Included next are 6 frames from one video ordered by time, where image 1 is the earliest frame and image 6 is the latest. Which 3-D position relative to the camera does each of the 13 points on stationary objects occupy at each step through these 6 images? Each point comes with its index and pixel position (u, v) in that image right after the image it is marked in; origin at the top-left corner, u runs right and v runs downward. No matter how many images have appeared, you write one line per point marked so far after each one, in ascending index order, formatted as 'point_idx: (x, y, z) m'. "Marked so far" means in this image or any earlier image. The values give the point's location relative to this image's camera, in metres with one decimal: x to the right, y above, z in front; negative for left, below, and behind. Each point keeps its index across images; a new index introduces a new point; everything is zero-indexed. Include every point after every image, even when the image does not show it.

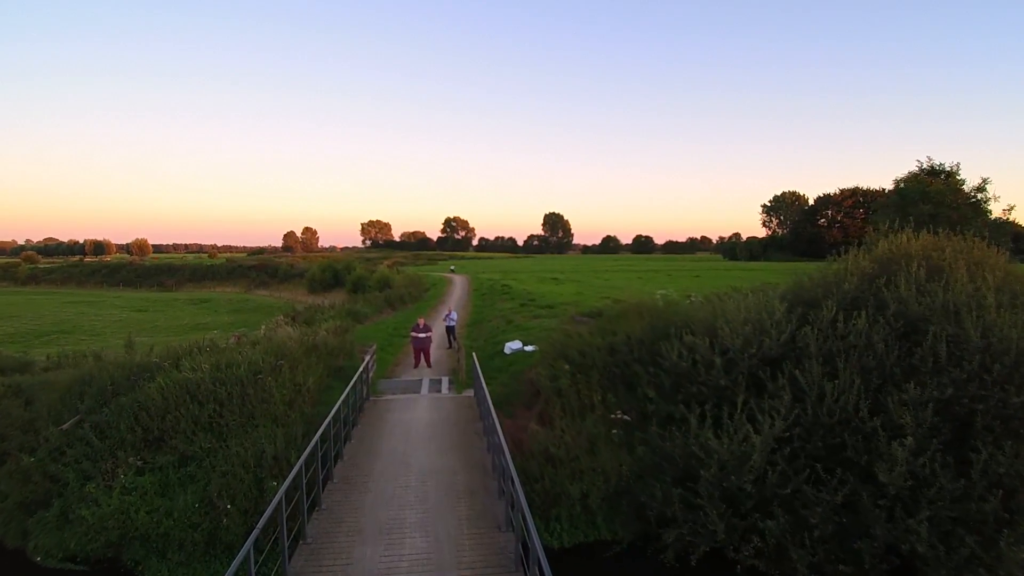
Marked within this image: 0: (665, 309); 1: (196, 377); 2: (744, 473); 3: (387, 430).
0: (+4.7, -0.7, +18.5) m
1: (-7.7, -2.2, +15.0) m
2: (+4.8, -3.8, +12.7) m
3: (-2.7, -3.1, +13.4) m
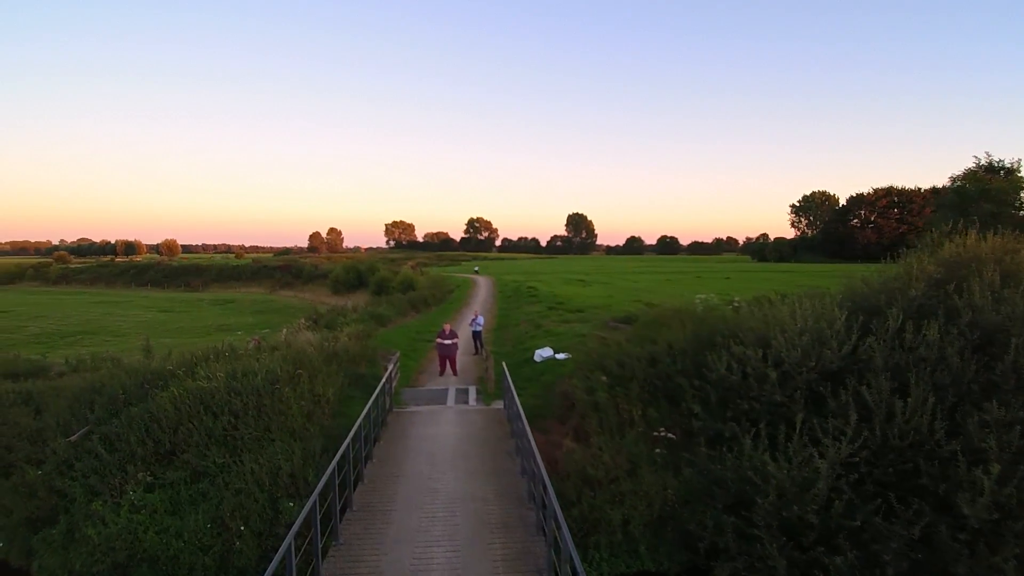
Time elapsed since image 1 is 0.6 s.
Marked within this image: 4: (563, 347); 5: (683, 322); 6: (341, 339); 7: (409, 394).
0: (+5.5, -0.8, +17.2) m
1: (-7.0, -2.3, +14.1) m
2: (+5.5, -4.0, +11.3) m
3: (-2.0, -3.2, +12.4) m
4: (+1.7, -1.9, +19.7) m
5: (+4.9, -1.0, +17.6) m
6: (-5.5, -1.6, +19.7) m
7: (-2.8, -2.9, +16.6) m
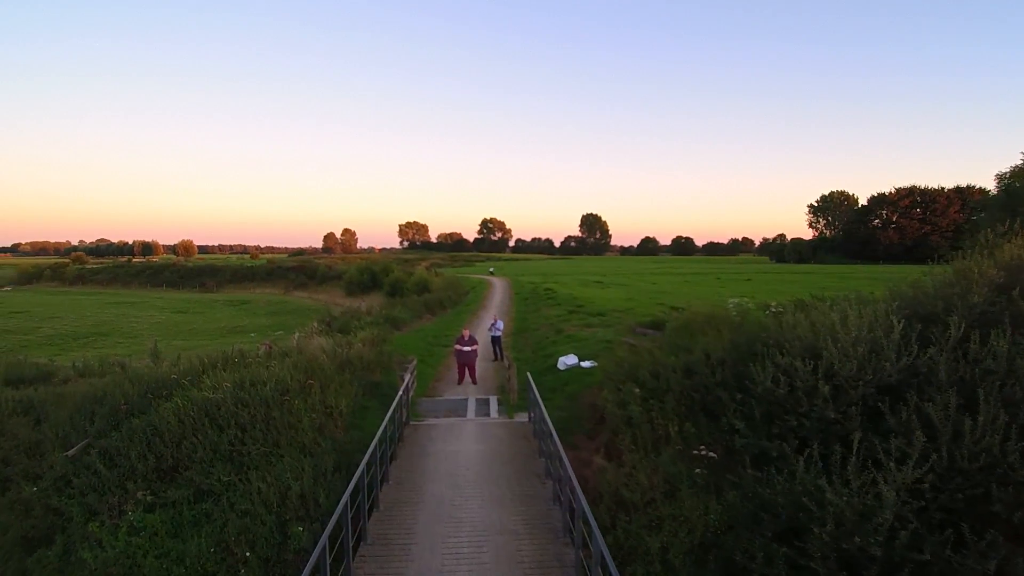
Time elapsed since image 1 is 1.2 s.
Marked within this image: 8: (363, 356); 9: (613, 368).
0: (+6.2, -0.9, +16.1) m
1: (-6.4, -2.4, +13.3) m
2: (+6.0, -4.1, +10.2) m
3: (-1.5, -3.3, +11.4) m
4: (+2.3, -2.0, +18.7) m
5: (+5.6, -1.1, +16.4) m
6: (-4.8, -1.7, +18.8) m
7: (-2.2, -3.0, +15.6) m
8: (-4.1, -1.9, +16.9) m
9: (+2.6, -2.0, +15.7) m
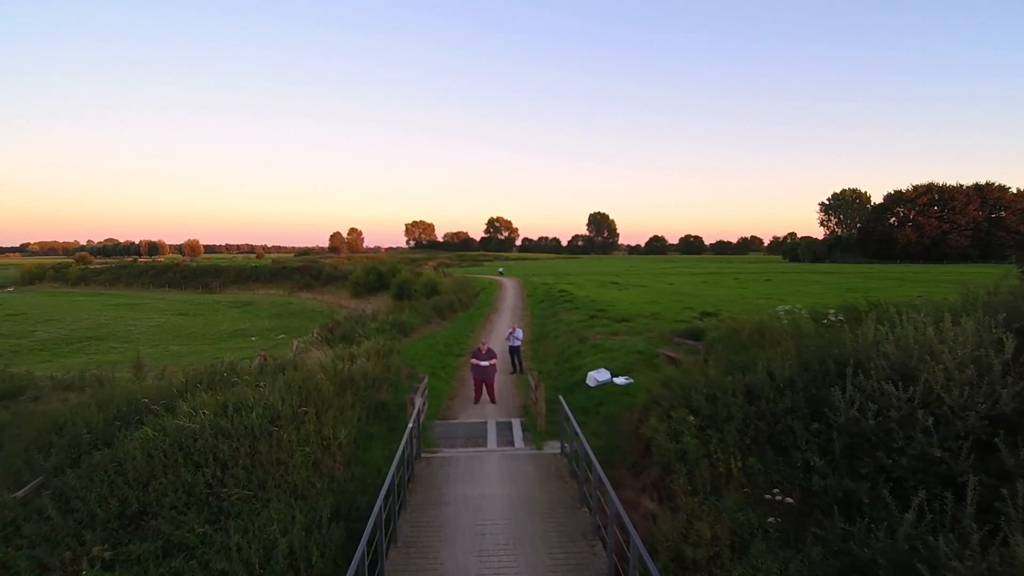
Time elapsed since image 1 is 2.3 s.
0: (+6.8, -1.1, +13.9) m
1: (-5.8, -2.6, +11.2) m
2: (+6.5, -4.2, +8.0) m
3: (-1.0, -3.5, +9.3) m
4: (+3.0, -2.2, +16.5) m
5: (+6.1, -1.2, +14.3) m
6: (-4.2, -1.9, +16.7) m
7: (-1.6, -3.1, +13.6) m
8: (-3.5, -2.0, +14.9) m
9: (+3.1, -2.2, +13.5) m
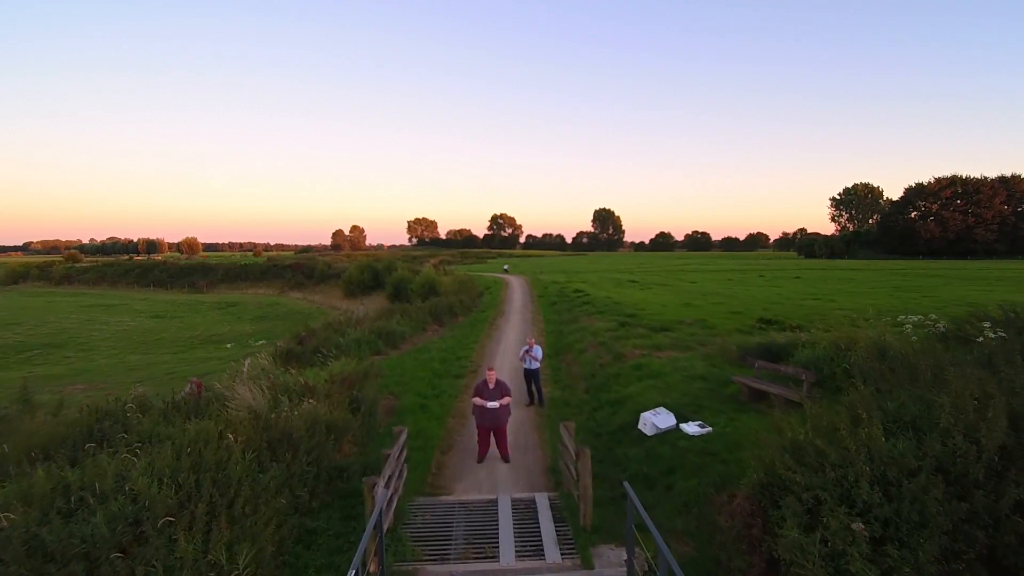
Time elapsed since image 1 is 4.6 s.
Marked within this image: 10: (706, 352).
0: (+7.1, -1.2, +9.0) m
1: (-5.5, -2.7, +6.4) m
2: (+6.8, -4.3, +3.1) m
3: (-0.6, -3.6, +4.5) m
4: (+3.3, -2.3, +11.7) m
5: (+6.5, -1.3, +9.4) m
6: (-3.8, -2.0, +11.9) m
7: (-1.2, -3.2, +8.7) m
8: (-3.2, -2.1, +10.0) m
9: (+3.5, -2.3, +8.6) m
10: (+5.0, -1.6, +15.9) m
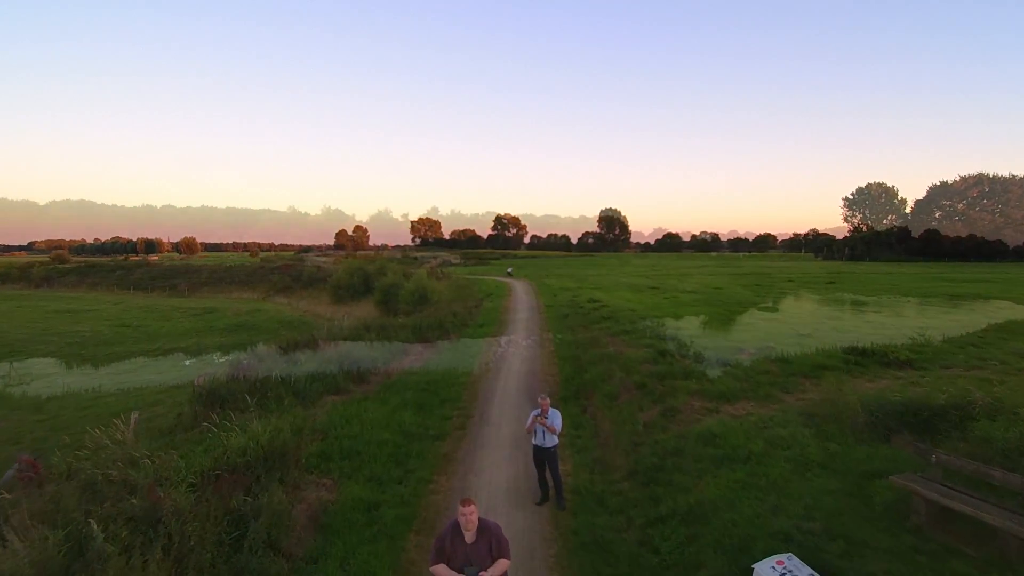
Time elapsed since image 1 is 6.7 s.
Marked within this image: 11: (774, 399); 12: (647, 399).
0: (+7.1, -1.6, +3.8) m
1: (-5.5, -3.1, +1.2) m
2: (+6.8, -4.8, -2.1) m
3: (-0.7, -4.0, -0.7) m
4: (+3.3, -2.7, +6.4) m
5: (+6.5, -1.8, +4.1) m
6: (-3.8, -2.4, +6.7) m
7: (-1.2, -3.7, +3.5) m
8: (-3.2, -2.6, +4.9) m
9: (+3.5, -2.7, +3.4) m
10: (+5.1, -2.1, +10.6) m
11: (+5.1, -2.0, +11.9) m
12: (+2.7, -2.3, +12.3) m
